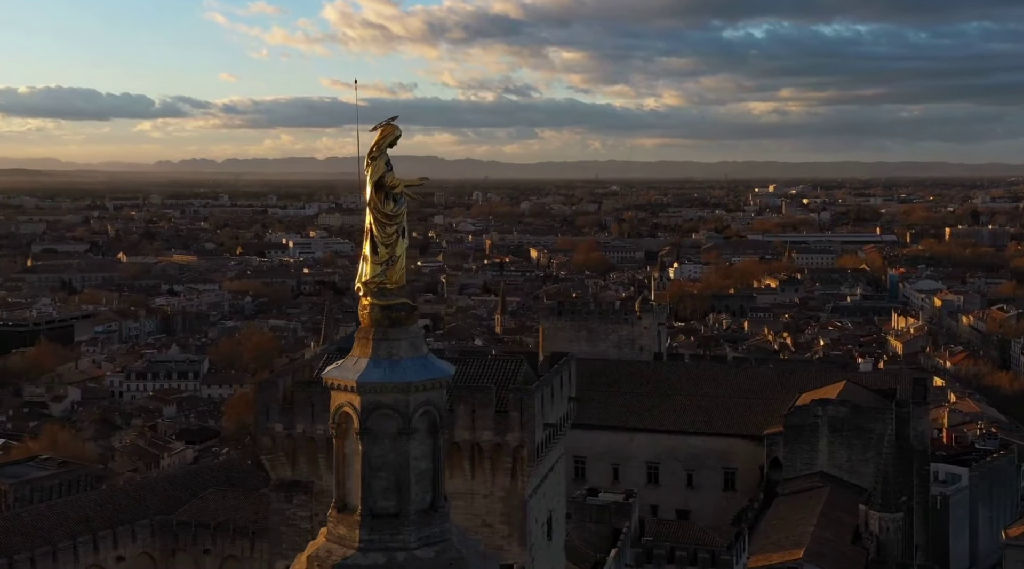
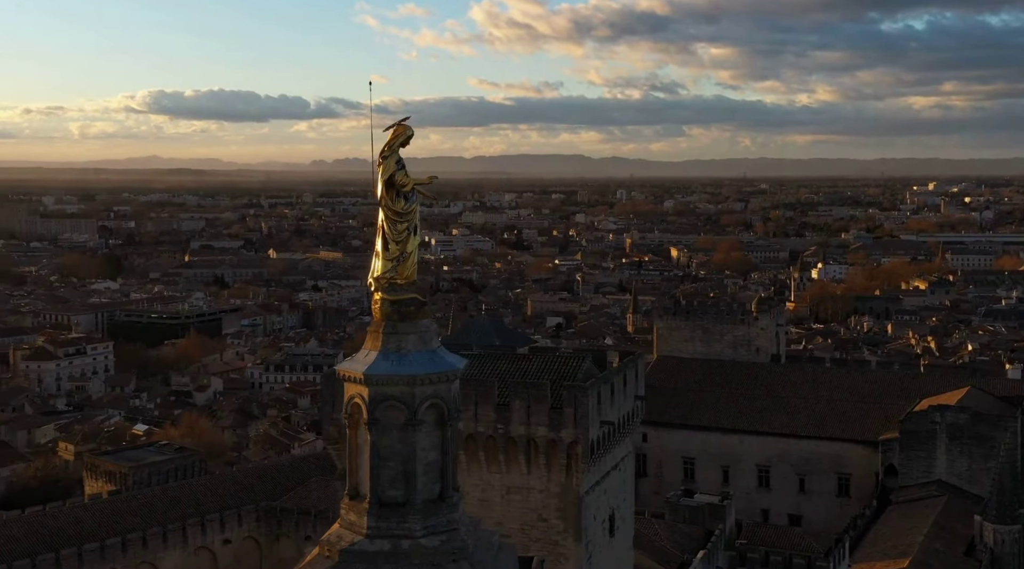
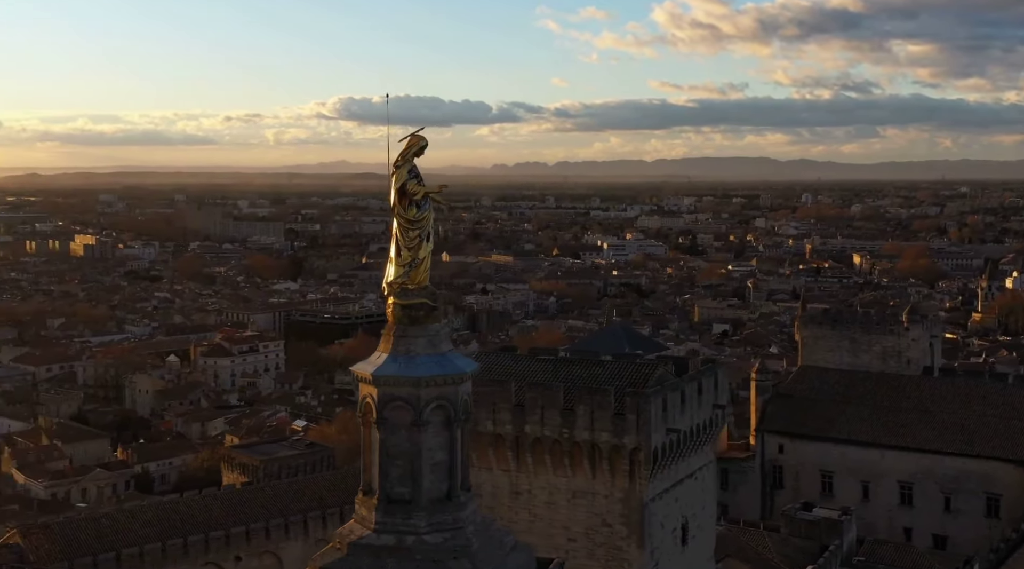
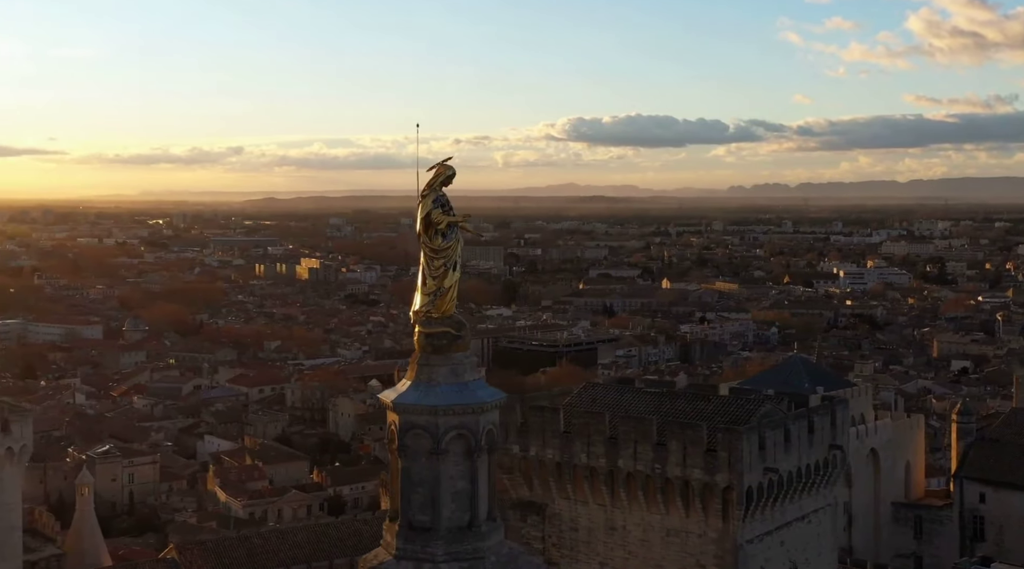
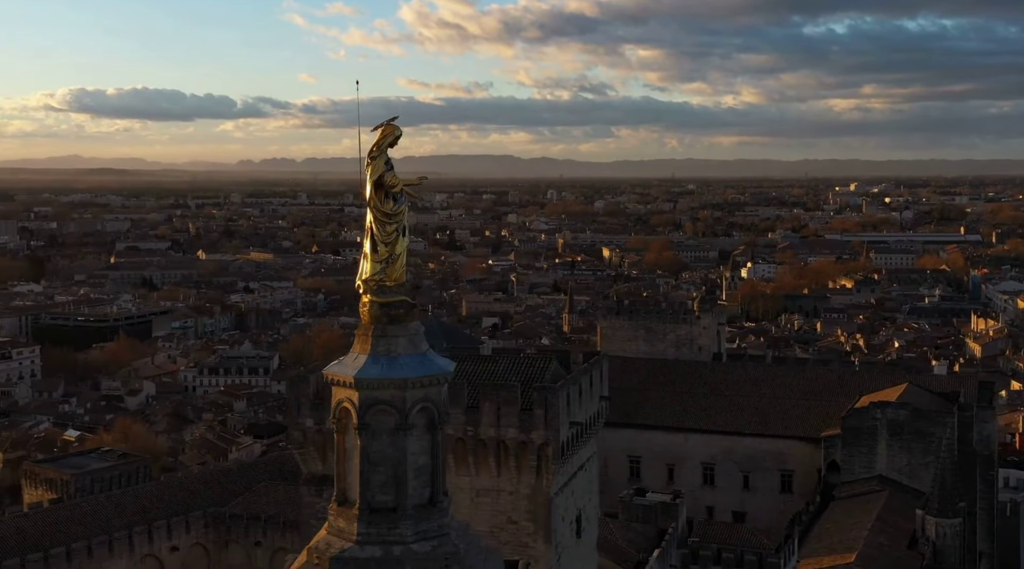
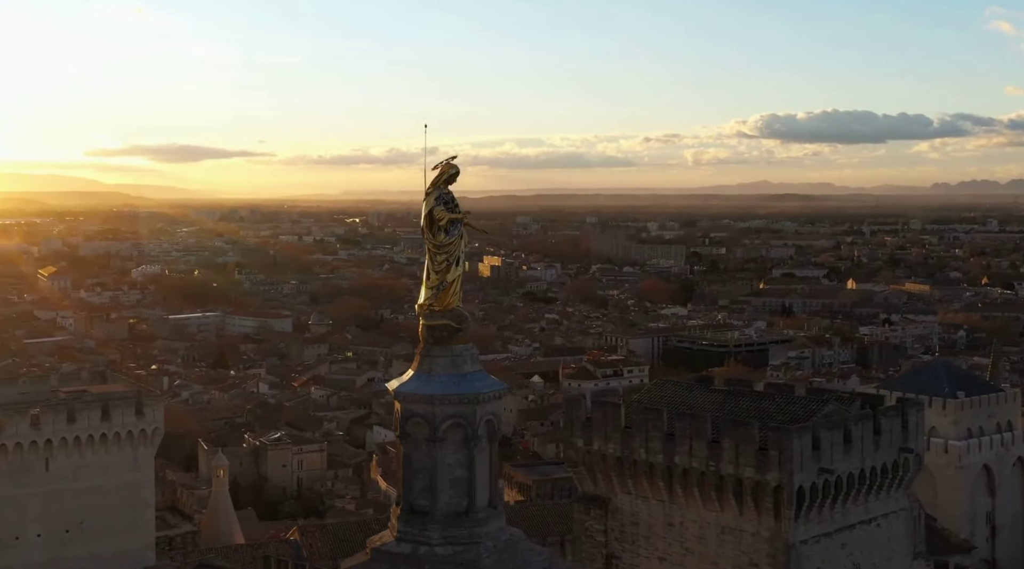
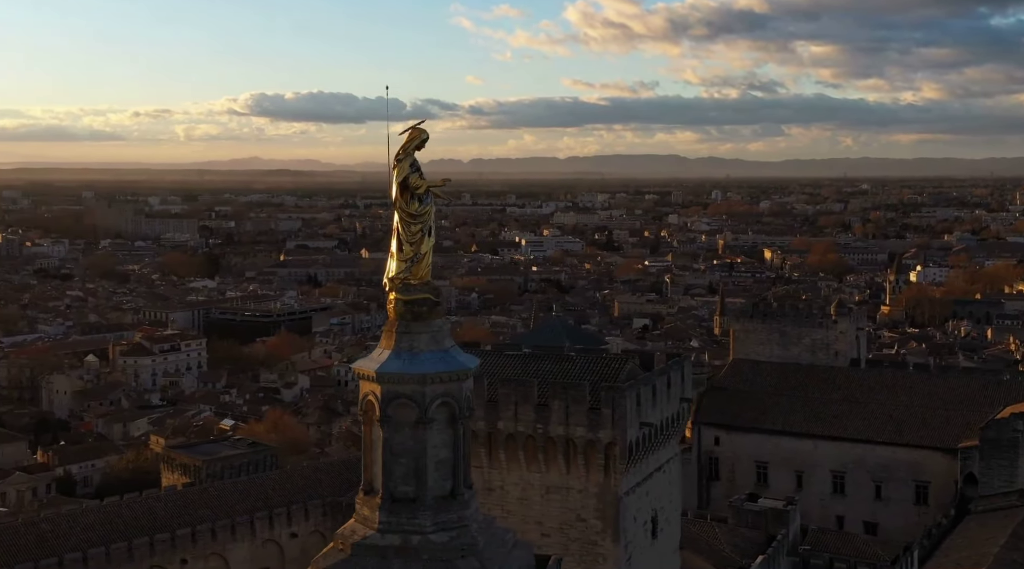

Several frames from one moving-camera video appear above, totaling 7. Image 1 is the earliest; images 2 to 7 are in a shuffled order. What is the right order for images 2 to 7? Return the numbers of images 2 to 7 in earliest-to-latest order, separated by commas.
5, 2, 7, 3, 4, 6
